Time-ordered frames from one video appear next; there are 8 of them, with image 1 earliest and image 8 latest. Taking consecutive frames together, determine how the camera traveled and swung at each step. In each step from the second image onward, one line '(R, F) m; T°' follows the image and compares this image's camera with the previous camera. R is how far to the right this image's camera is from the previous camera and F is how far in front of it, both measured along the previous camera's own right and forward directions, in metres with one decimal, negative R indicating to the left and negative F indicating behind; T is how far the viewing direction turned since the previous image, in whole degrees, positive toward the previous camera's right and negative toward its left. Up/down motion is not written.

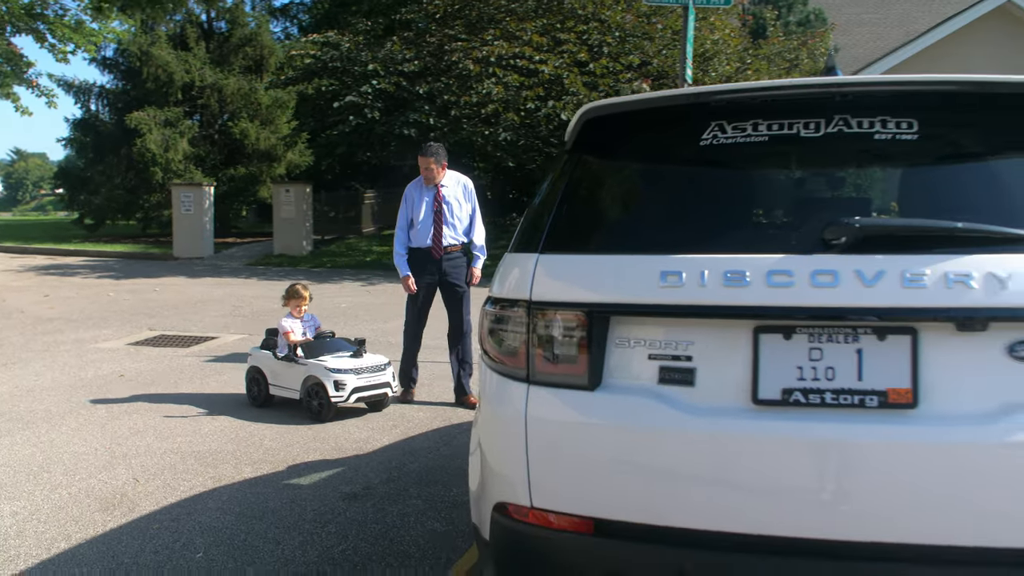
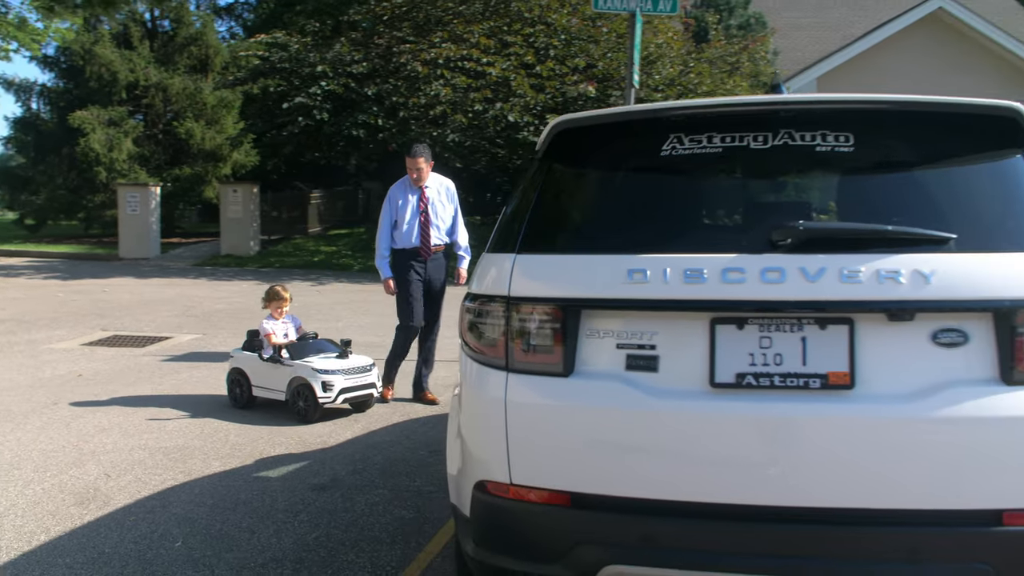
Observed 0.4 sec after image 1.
(-0.1, -0.2) m; +4°
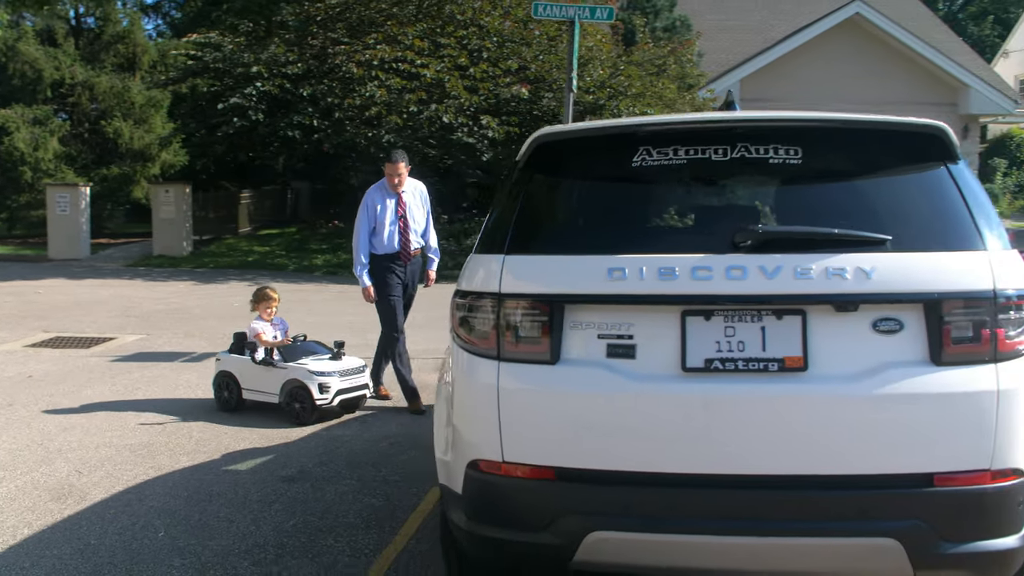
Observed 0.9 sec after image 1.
(-0.2, -0.2) m; +5°
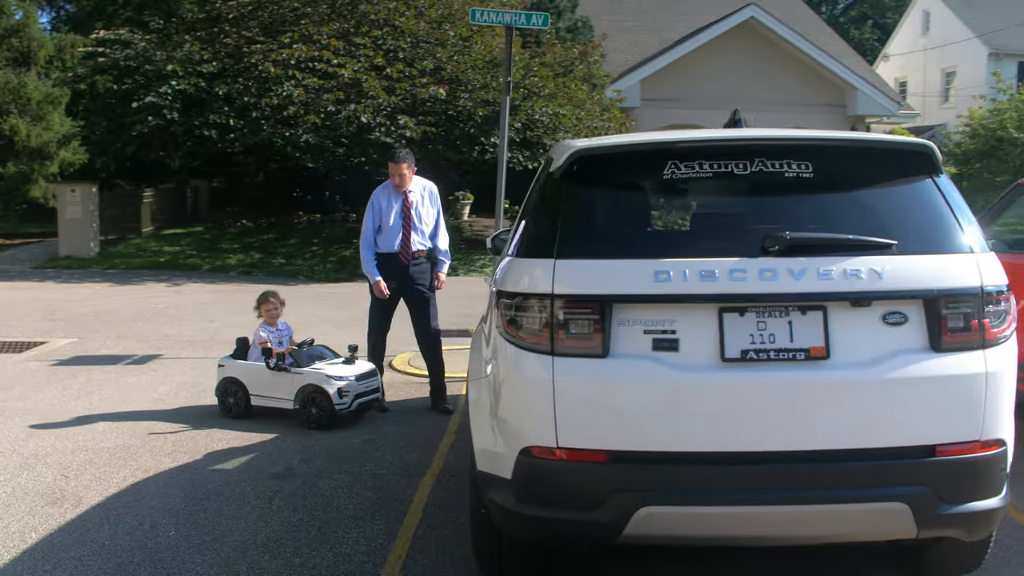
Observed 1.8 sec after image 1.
(-0.5, -0.2) m; +7°
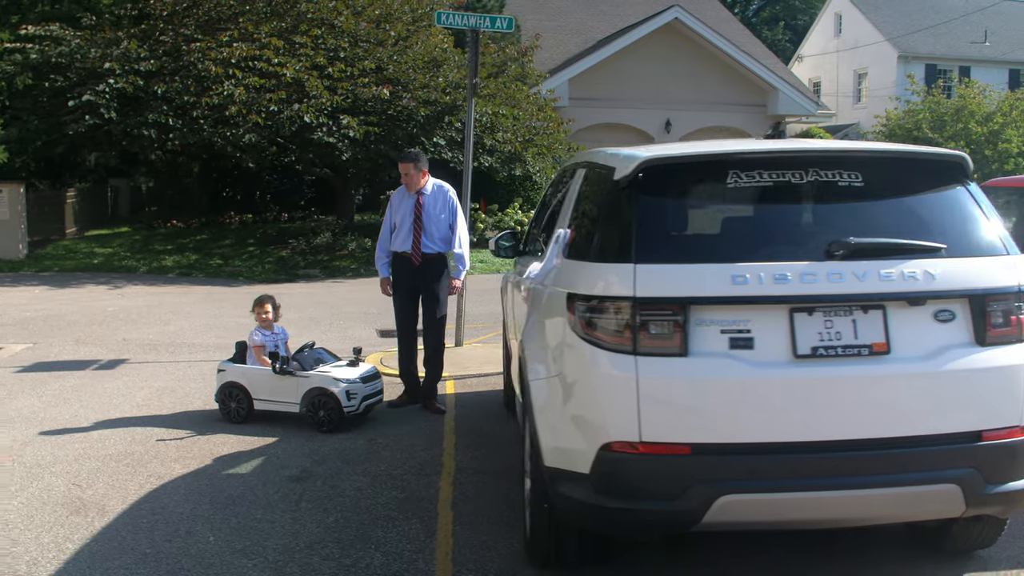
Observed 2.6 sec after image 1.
(-0.5, -0.1) m; +5°
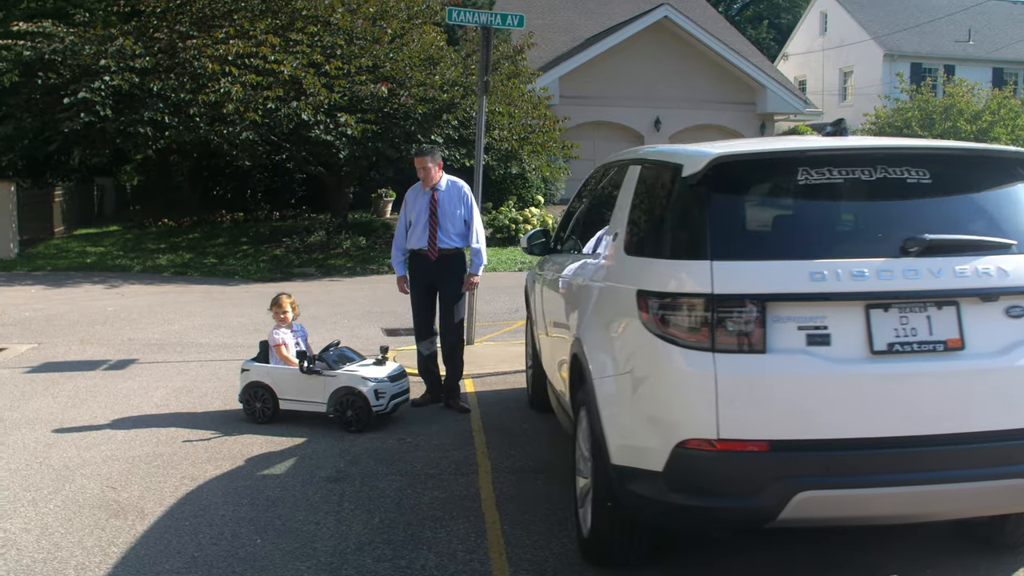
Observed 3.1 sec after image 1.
(-0.3, 0.0) m; +1°
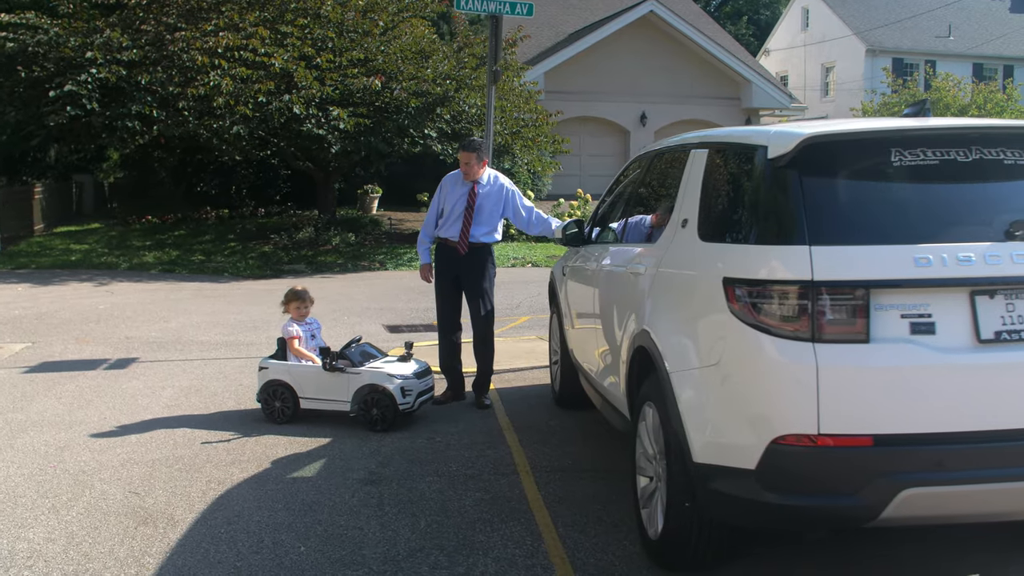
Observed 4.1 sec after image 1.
(-0.3, +0.2) m; +1°
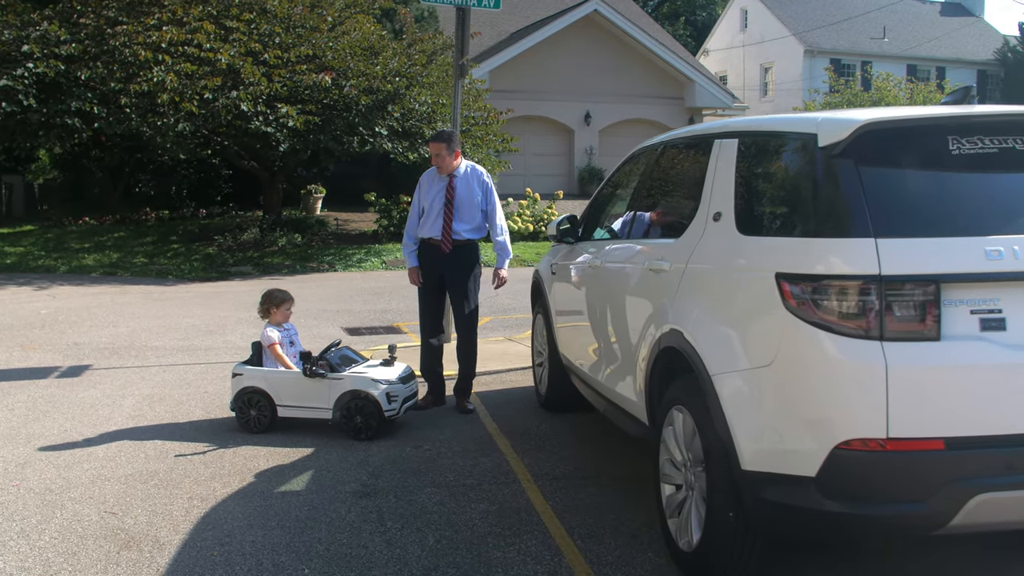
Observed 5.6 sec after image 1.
(-0.3, +0.2) m; +4°
